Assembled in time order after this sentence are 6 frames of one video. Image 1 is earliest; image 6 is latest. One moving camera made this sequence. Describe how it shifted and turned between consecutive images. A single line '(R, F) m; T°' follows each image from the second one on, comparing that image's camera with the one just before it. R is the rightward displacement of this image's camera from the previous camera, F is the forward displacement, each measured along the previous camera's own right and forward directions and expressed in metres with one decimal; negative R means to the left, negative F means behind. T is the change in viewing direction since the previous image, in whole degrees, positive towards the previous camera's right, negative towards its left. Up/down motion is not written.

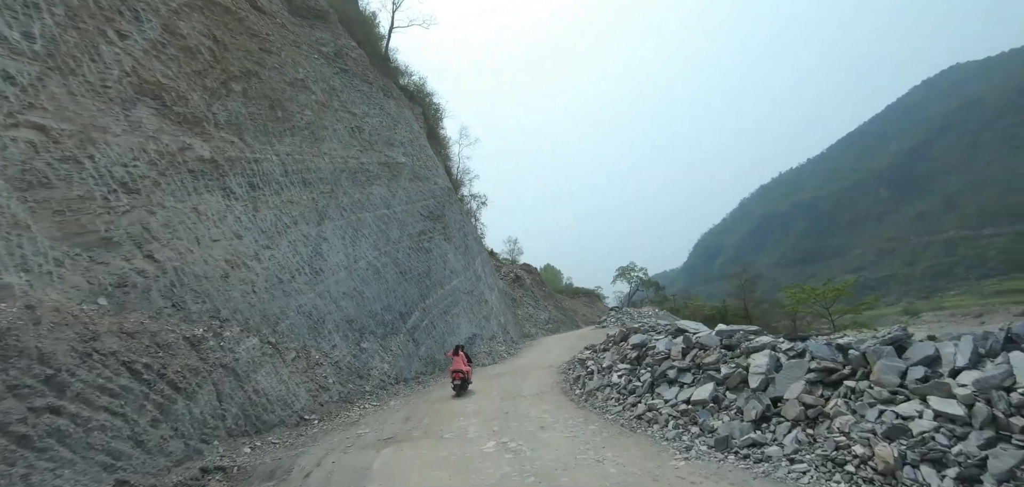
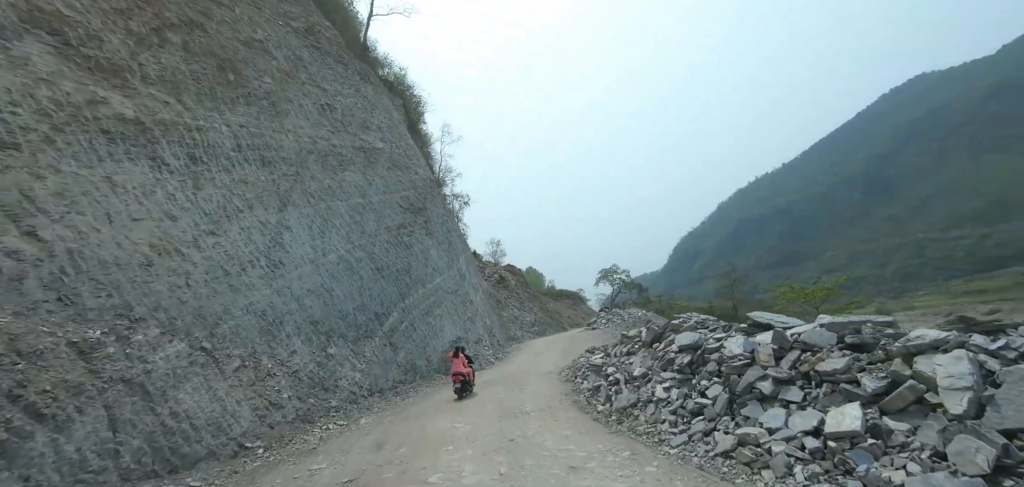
(-0.2, +1.2) m; +3°
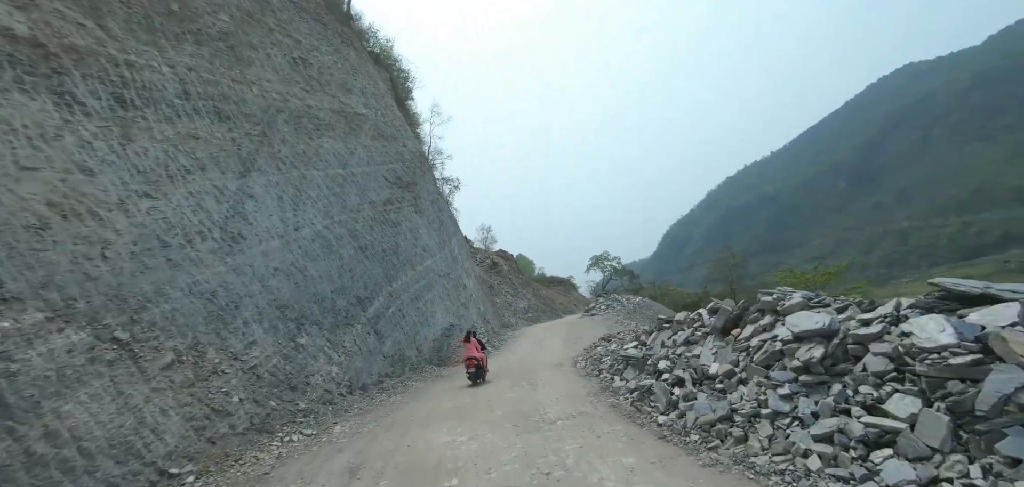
(-0.3, +1.2) m; +2°
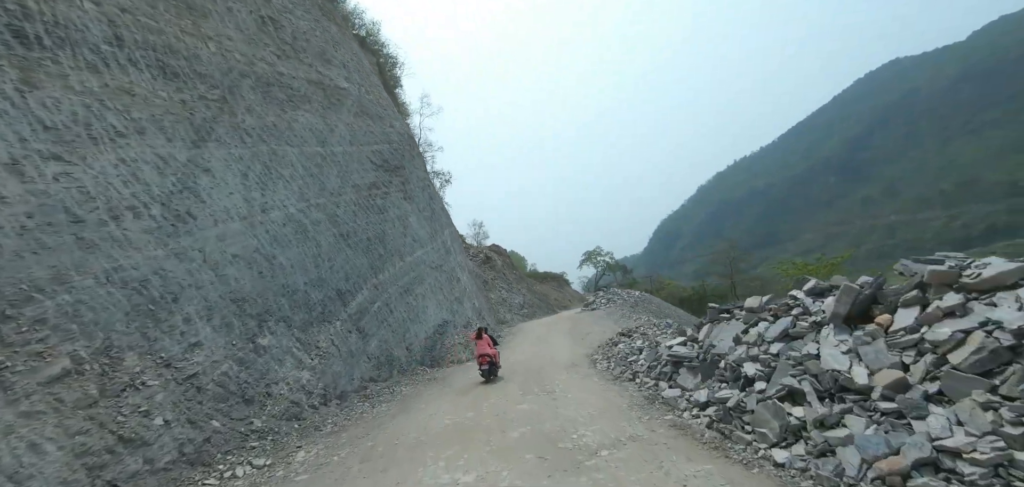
(-0.2, +1.1) m; +1°
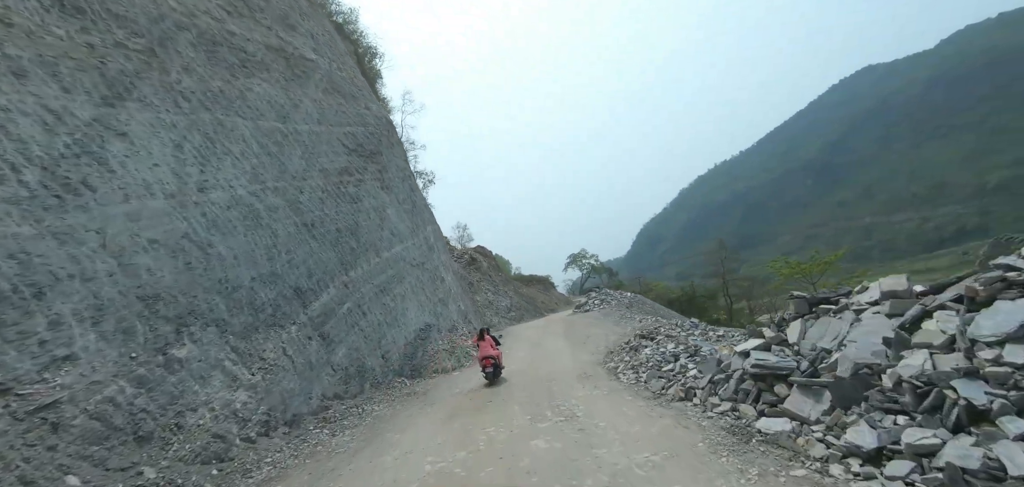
(-0.2, +1.2) m; +2°
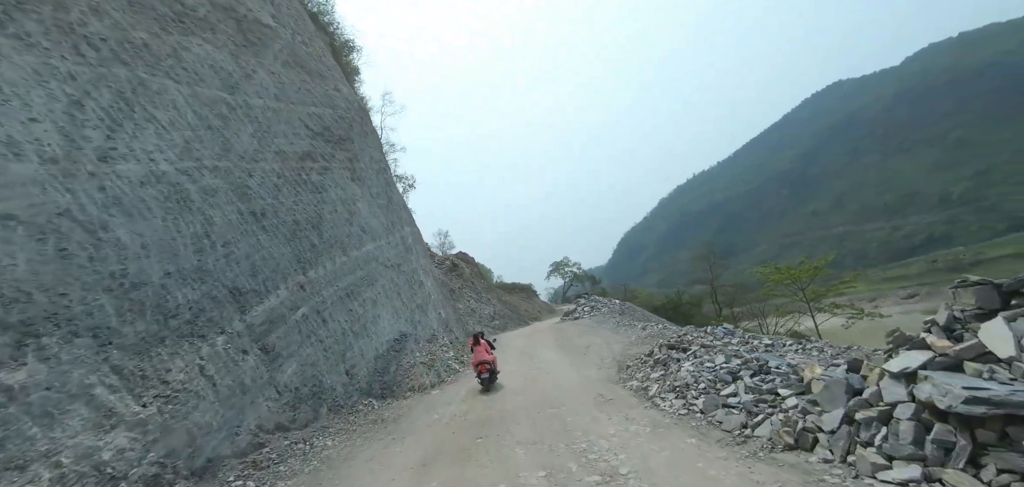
(-0.2, +1.1) m; +3°
